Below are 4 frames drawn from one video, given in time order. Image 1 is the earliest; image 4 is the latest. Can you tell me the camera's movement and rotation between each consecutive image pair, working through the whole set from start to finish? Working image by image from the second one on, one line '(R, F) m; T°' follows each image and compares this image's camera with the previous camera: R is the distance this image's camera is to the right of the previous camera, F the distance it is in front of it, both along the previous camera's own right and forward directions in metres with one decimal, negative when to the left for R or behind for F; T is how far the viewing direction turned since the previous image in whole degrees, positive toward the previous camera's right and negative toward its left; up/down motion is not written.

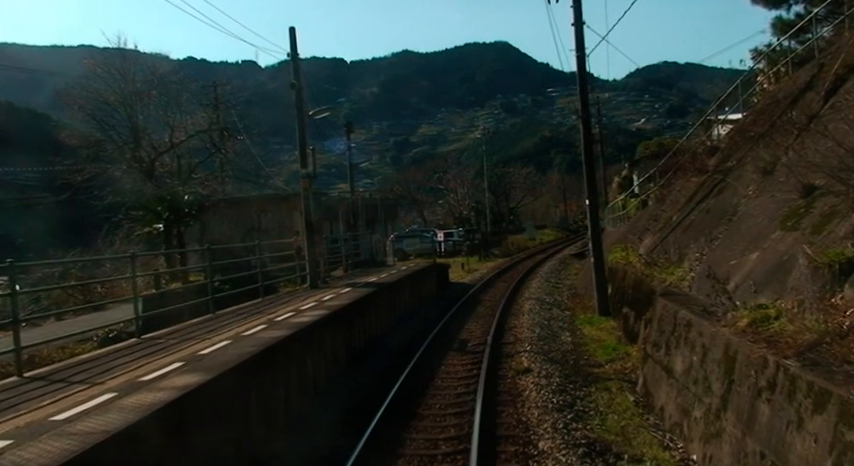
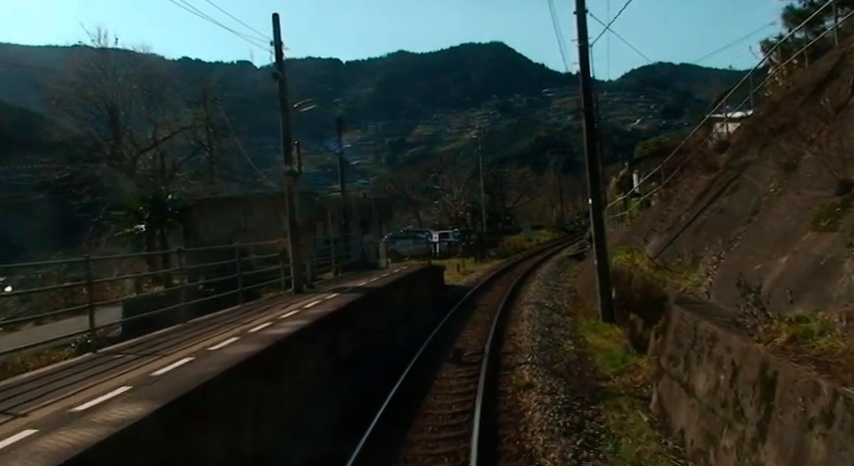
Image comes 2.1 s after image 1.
(+0.1, +1.0) m; 0°
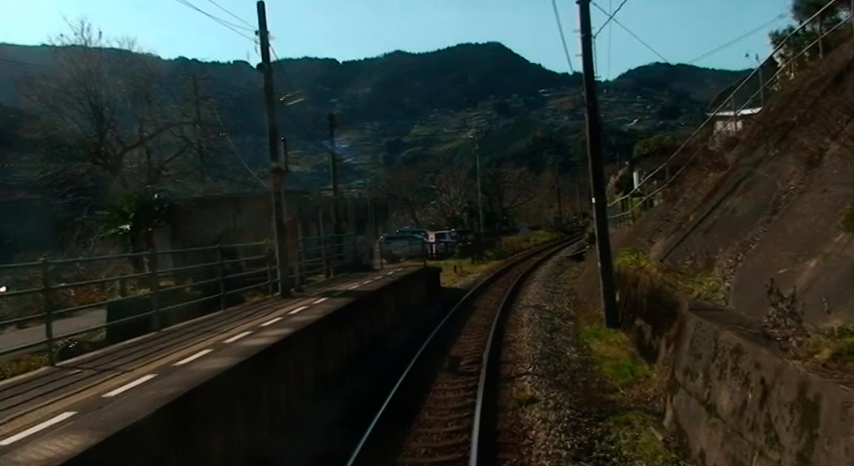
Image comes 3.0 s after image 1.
(0.0, +0.8) m; 0°
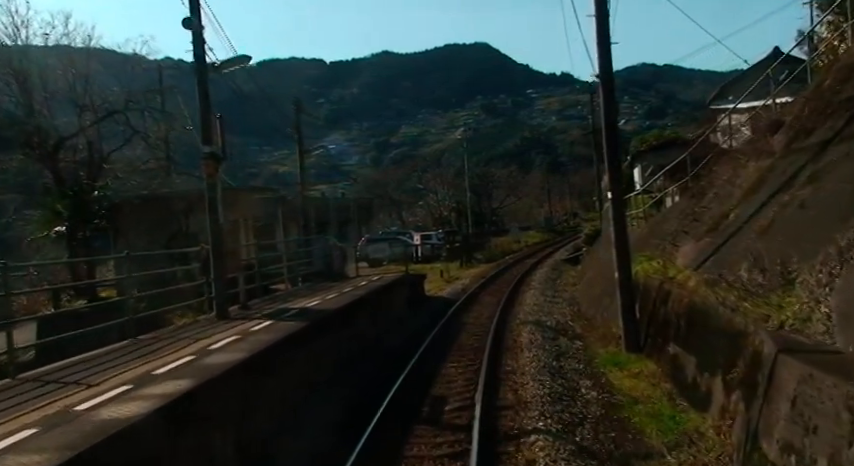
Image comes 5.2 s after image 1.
(+0.2, +3.0) m; +1°
